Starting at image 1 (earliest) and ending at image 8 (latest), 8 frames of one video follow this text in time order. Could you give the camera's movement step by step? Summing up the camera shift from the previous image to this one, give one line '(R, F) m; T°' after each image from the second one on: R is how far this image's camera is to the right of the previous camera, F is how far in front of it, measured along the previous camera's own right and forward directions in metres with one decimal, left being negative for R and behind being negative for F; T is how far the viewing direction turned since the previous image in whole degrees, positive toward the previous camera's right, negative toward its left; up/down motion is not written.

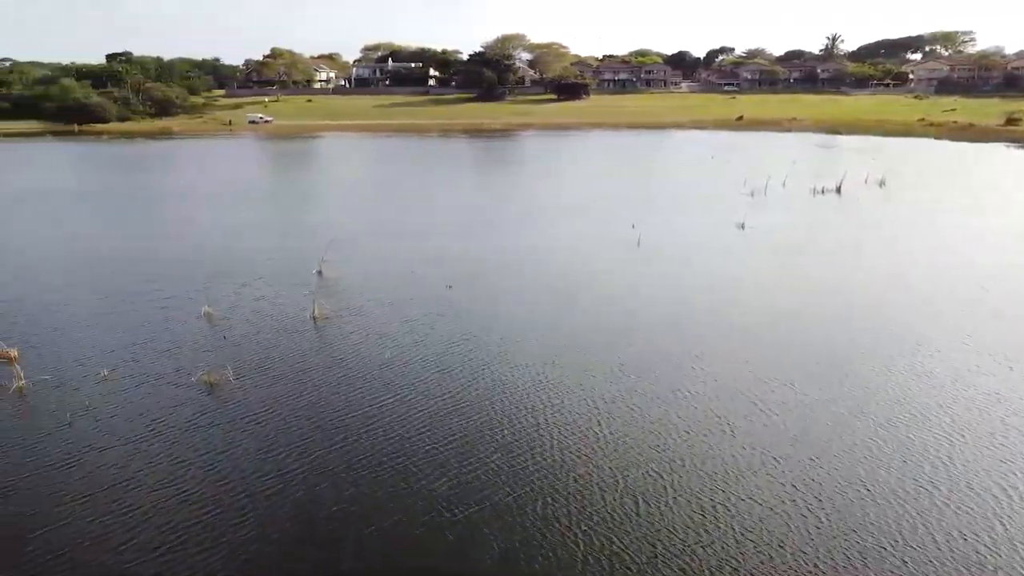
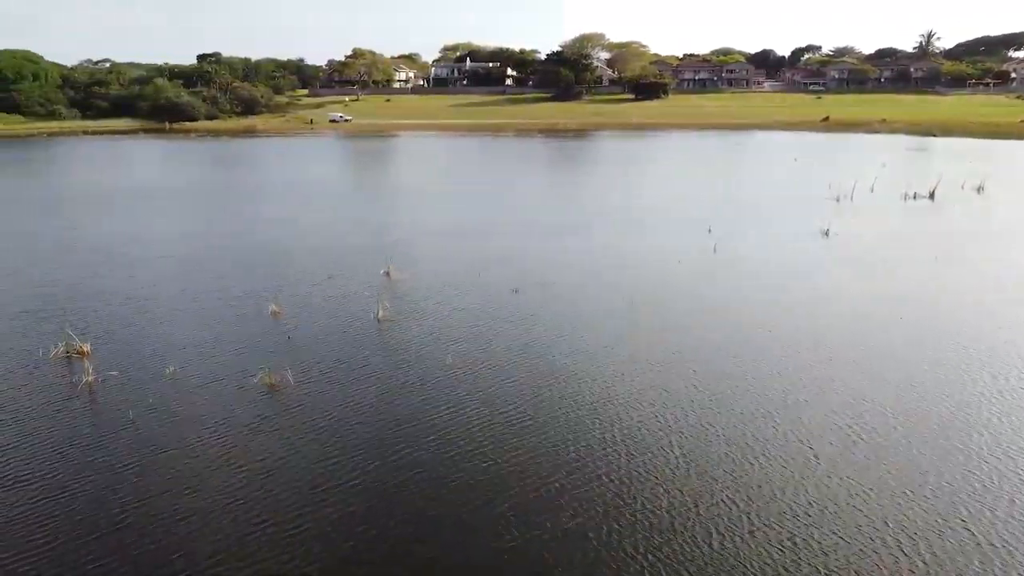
(+0.1, +0.5) m; -5°
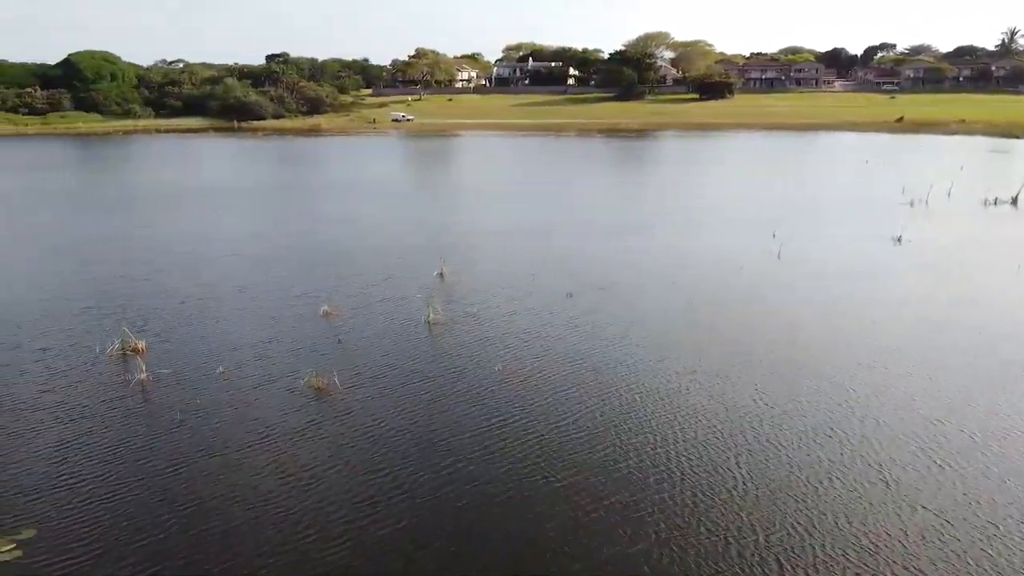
(0.0, +0.5) m; -4°
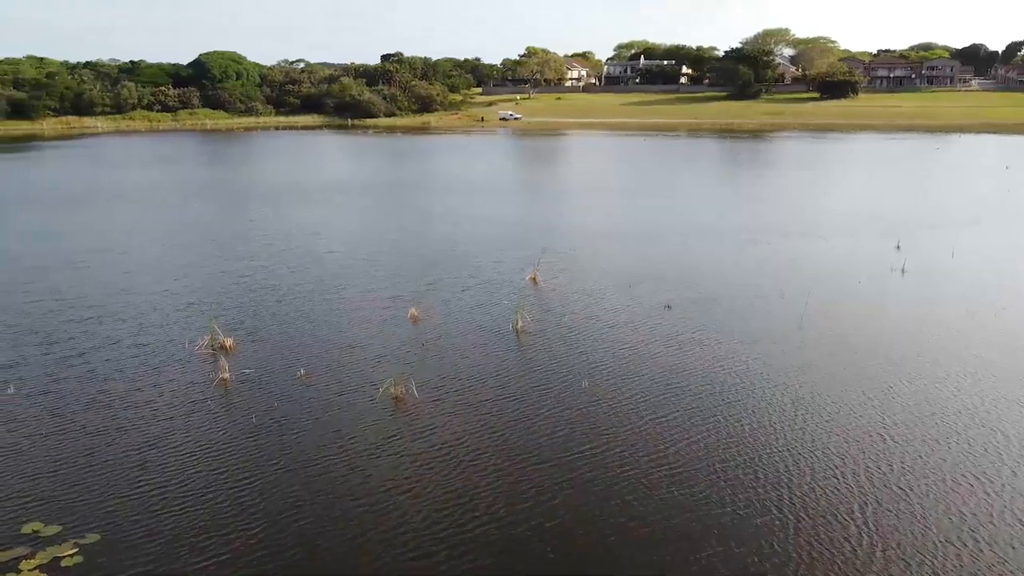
(+0.2, +0.8) m; -7°
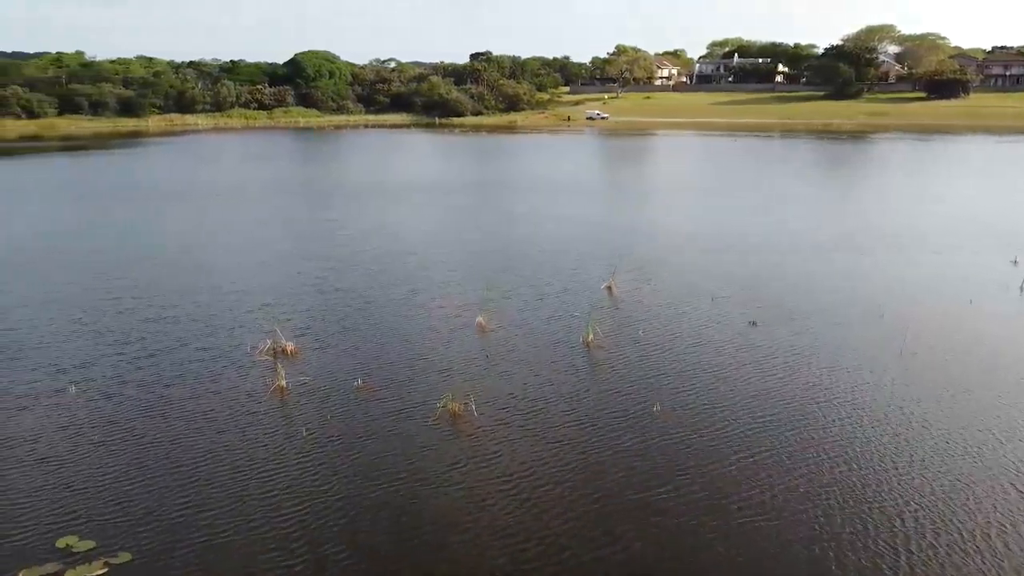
(+0.2, +0.8) m; -6°
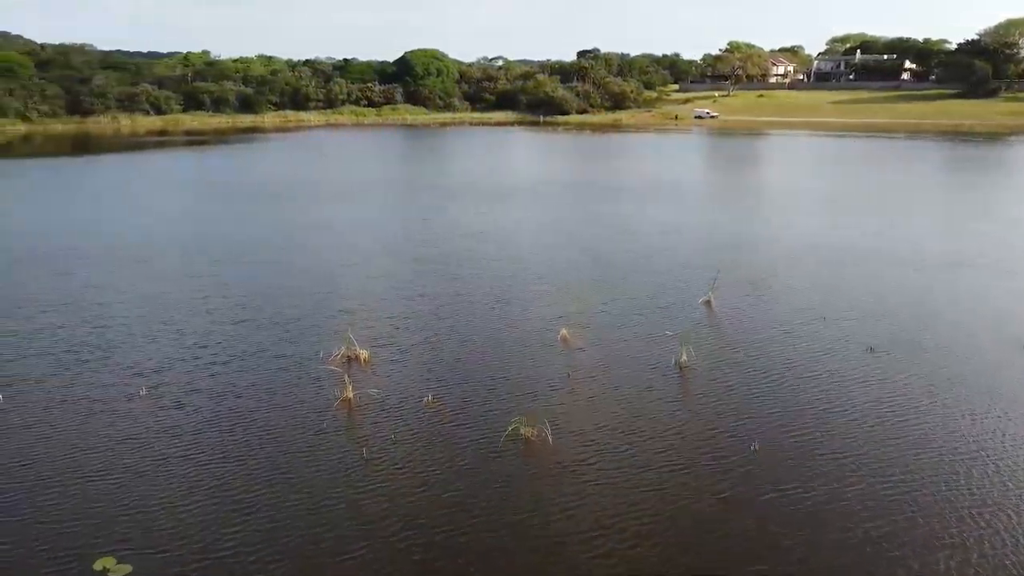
(+0.2, +1.0) m; -7°
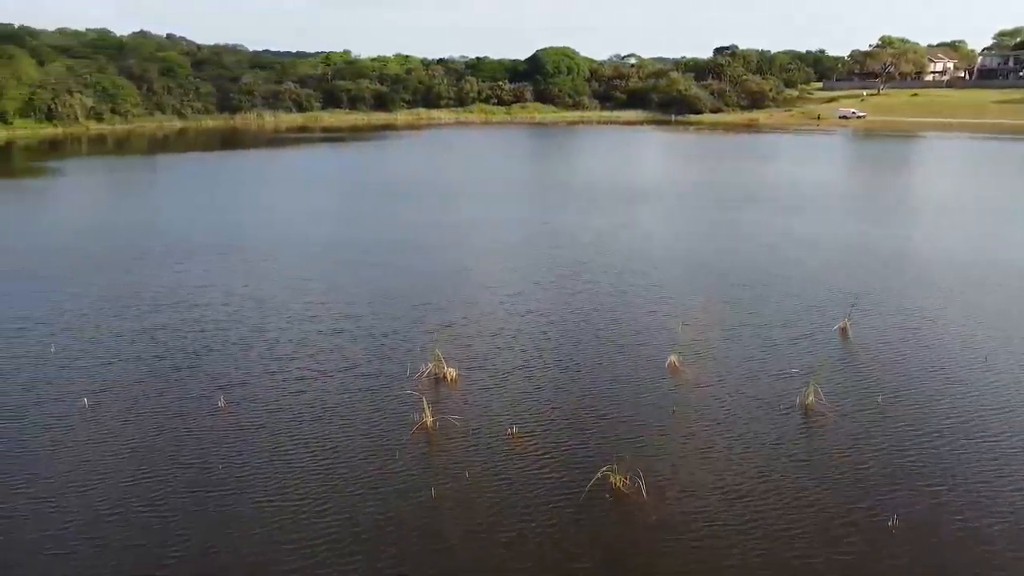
(+0.3, +1.2) m; -9°
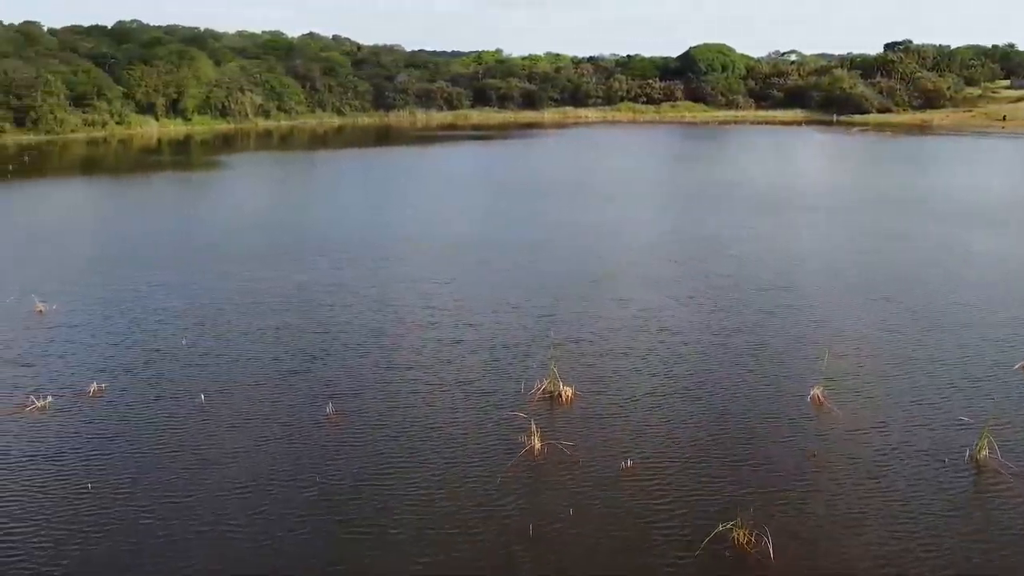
(+0.2, +0.8) m; -10°
